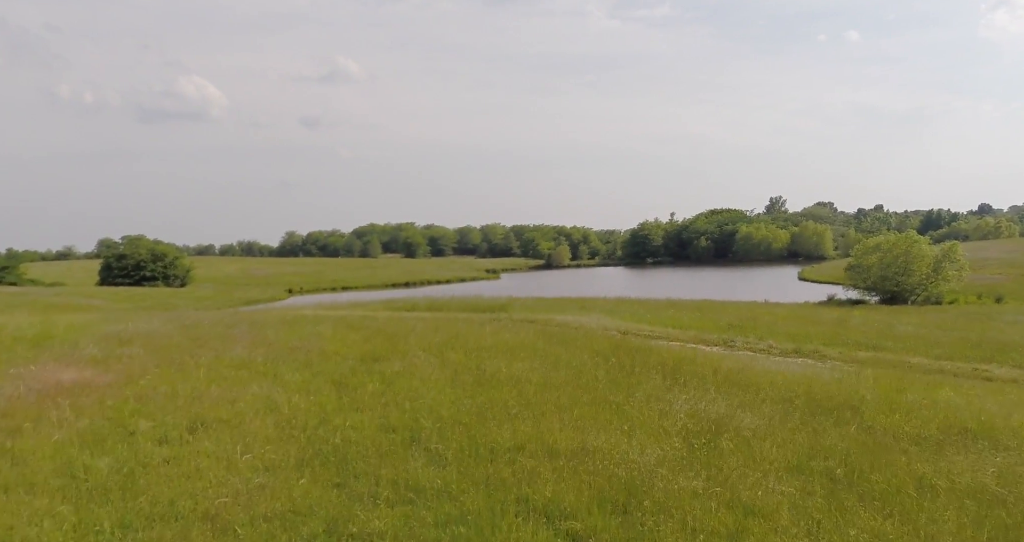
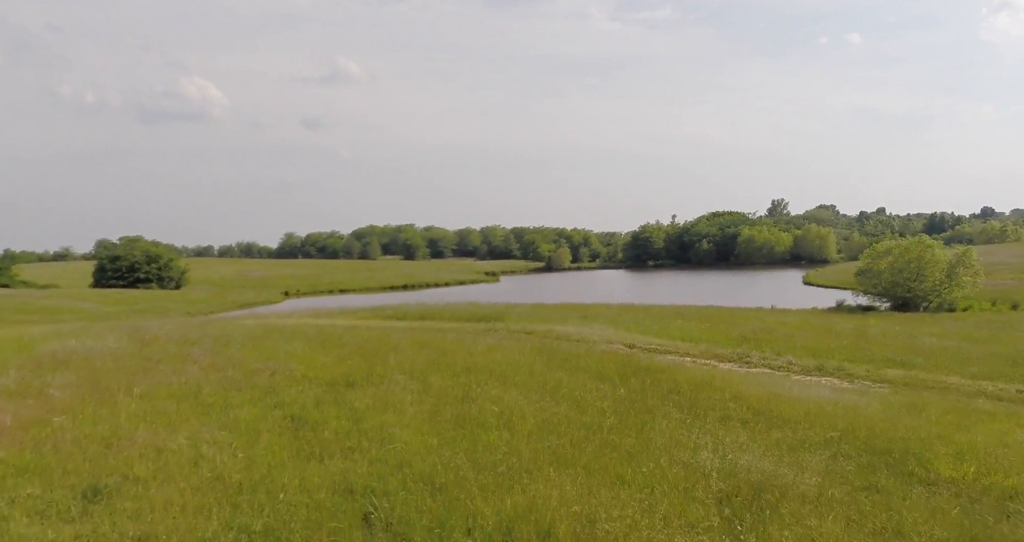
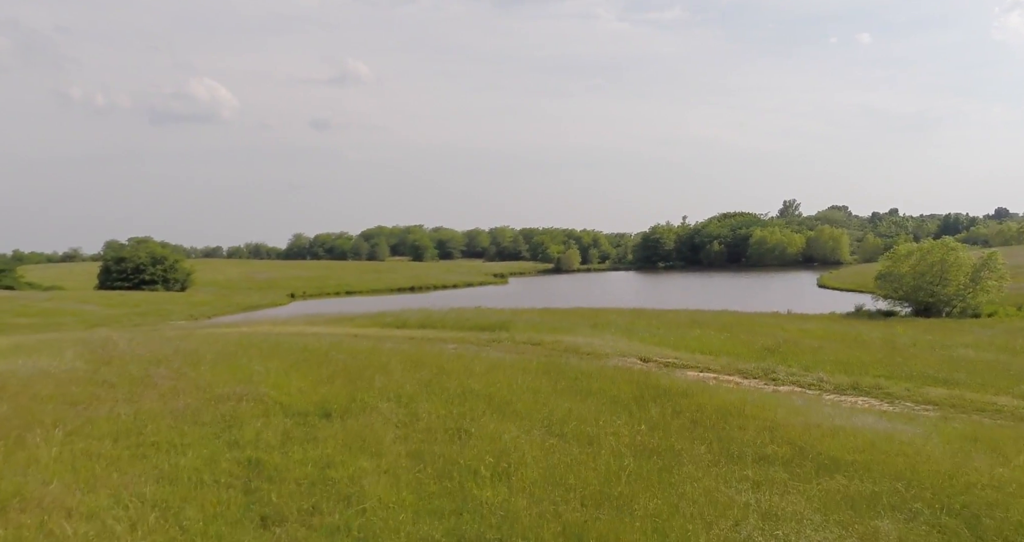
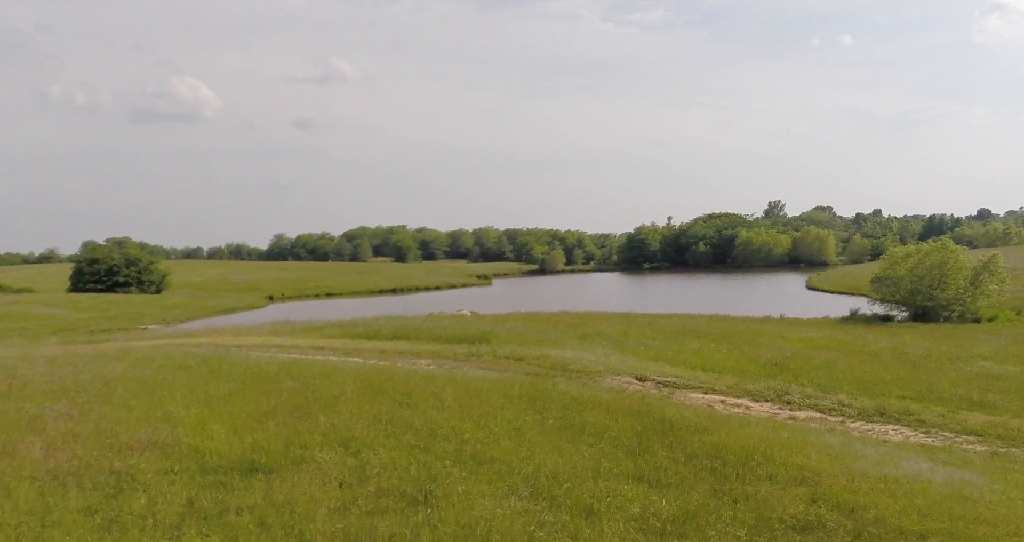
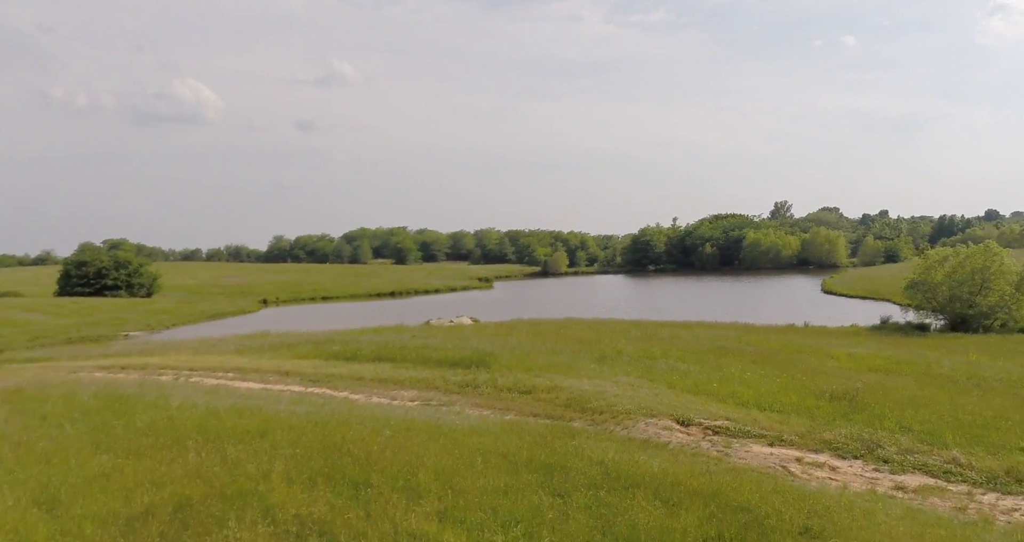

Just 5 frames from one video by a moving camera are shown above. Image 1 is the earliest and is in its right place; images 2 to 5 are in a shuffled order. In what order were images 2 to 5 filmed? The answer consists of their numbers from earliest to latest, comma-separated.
2, 3, 4, 5
